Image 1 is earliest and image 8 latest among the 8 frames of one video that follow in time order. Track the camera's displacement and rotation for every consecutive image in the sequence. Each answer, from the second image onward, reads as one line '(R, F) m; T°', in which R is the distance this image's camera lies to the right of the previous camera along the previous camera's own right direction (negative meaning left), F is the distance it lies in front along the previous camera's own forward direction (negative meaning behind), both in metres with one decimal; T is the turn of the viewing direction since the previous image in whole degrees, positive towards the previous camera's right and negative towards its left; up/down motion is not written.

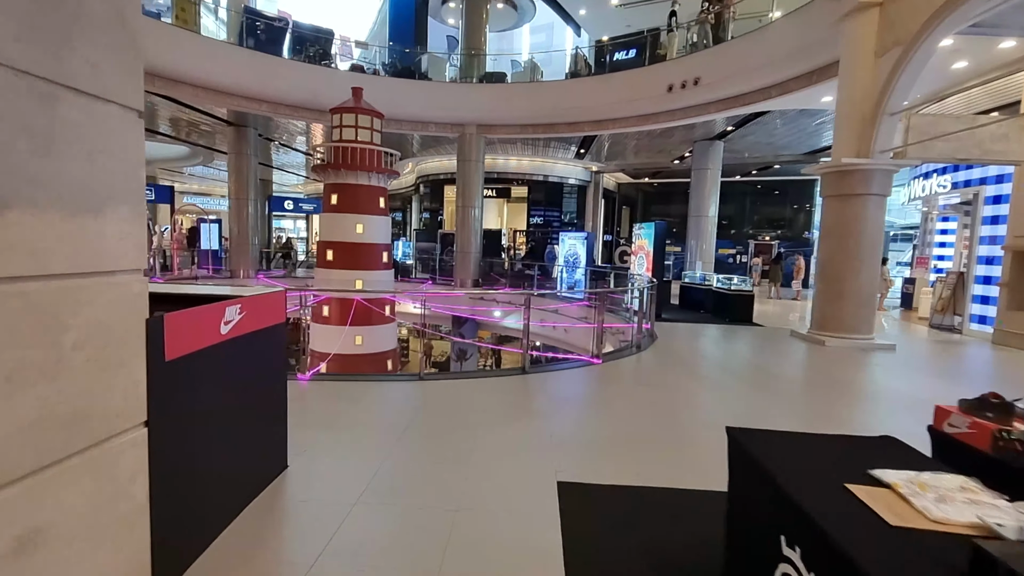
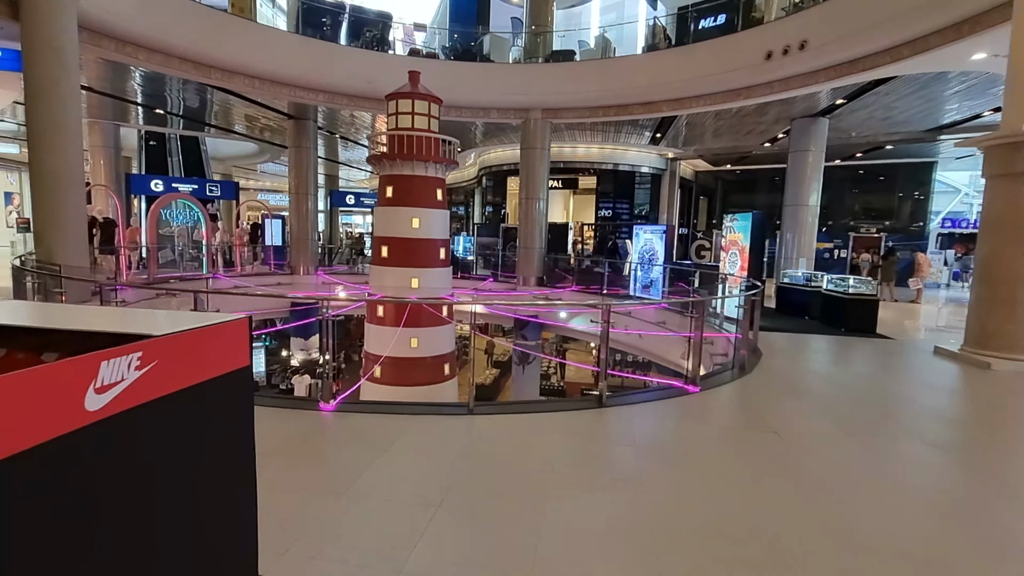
(-0.1, +0.9) m; -7°
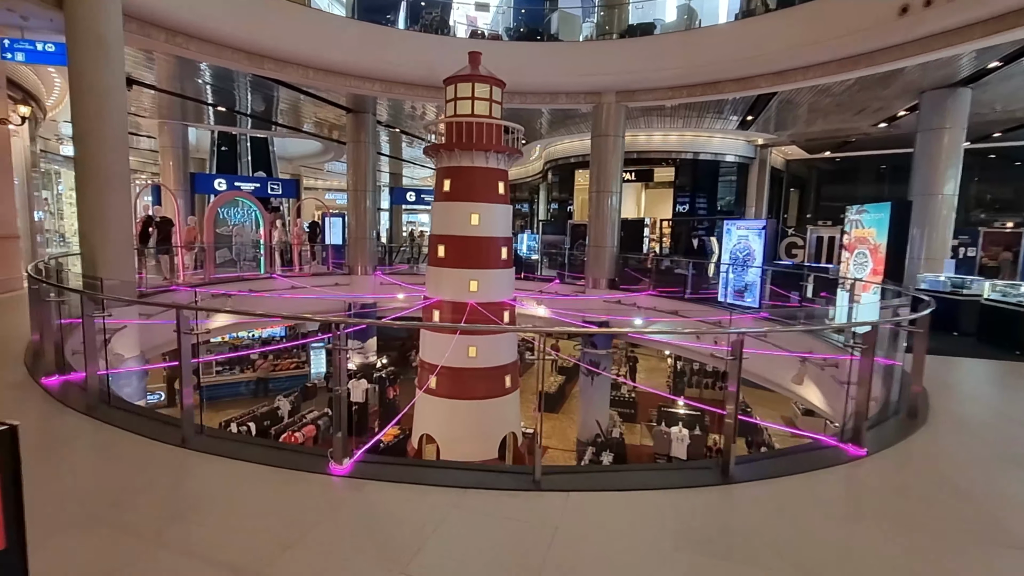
(-0.1, +1.0) m; -7°
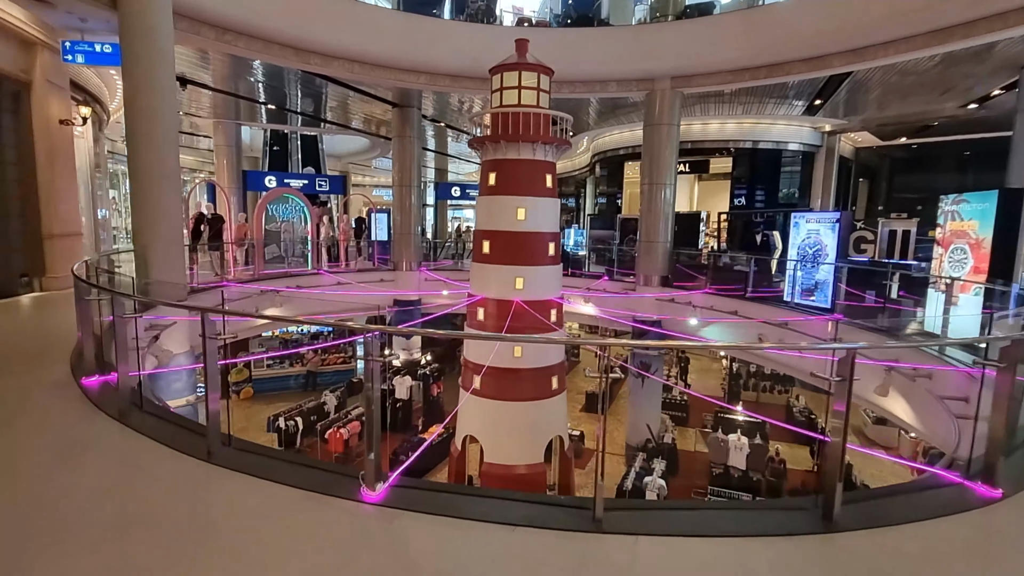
(0.0, +0.3) m; -5°
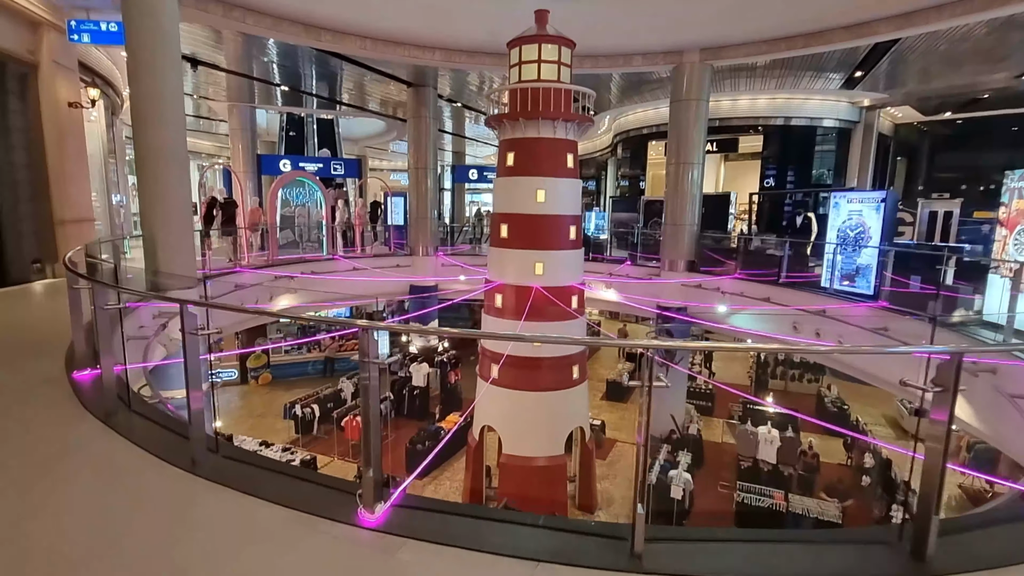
(0.0, +0.3) m; -2°
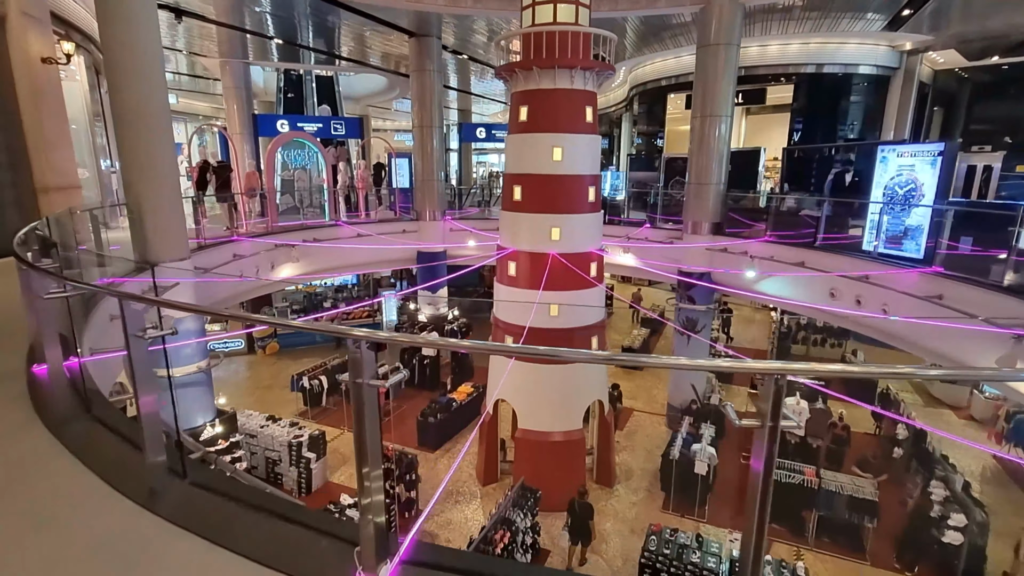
(-0.1, +0.5) m; -1°
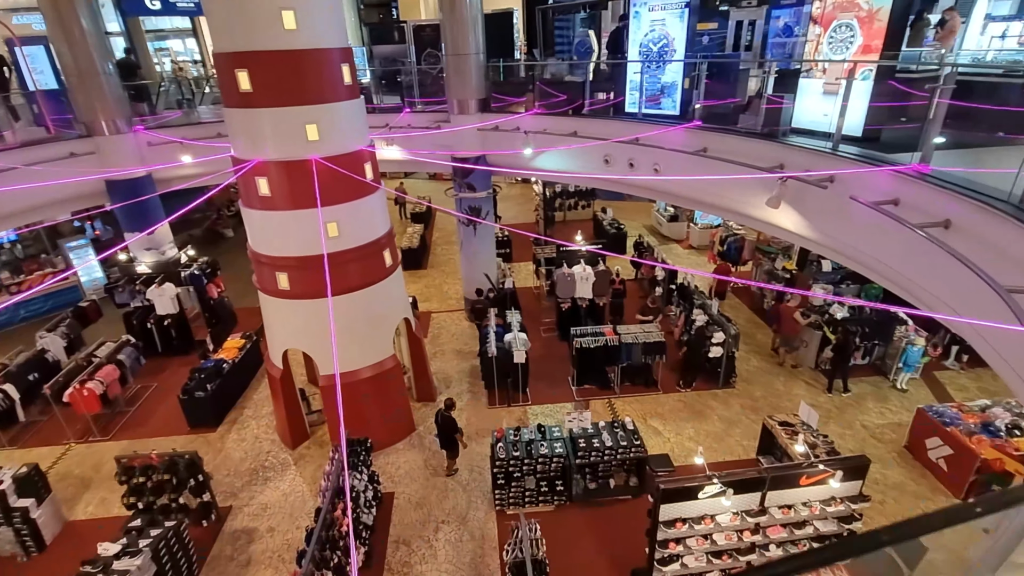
(-0.2, +1.0) m; +25°
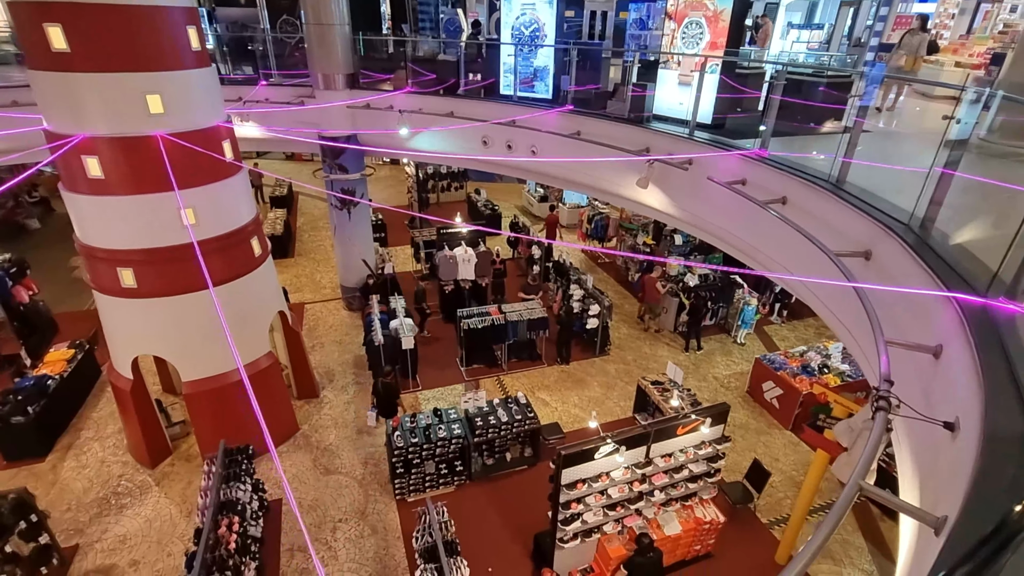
(-0.2, 0.0) m; +14°
